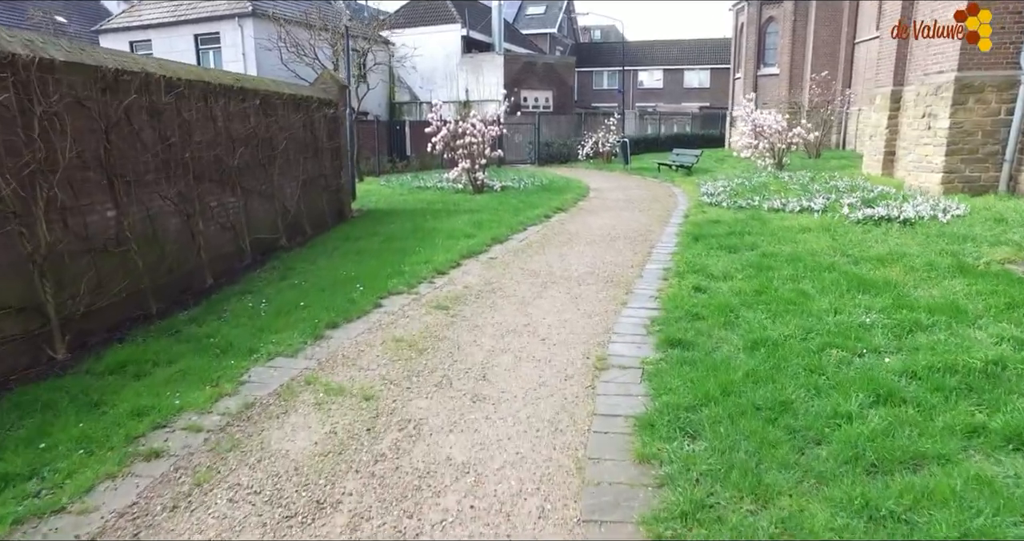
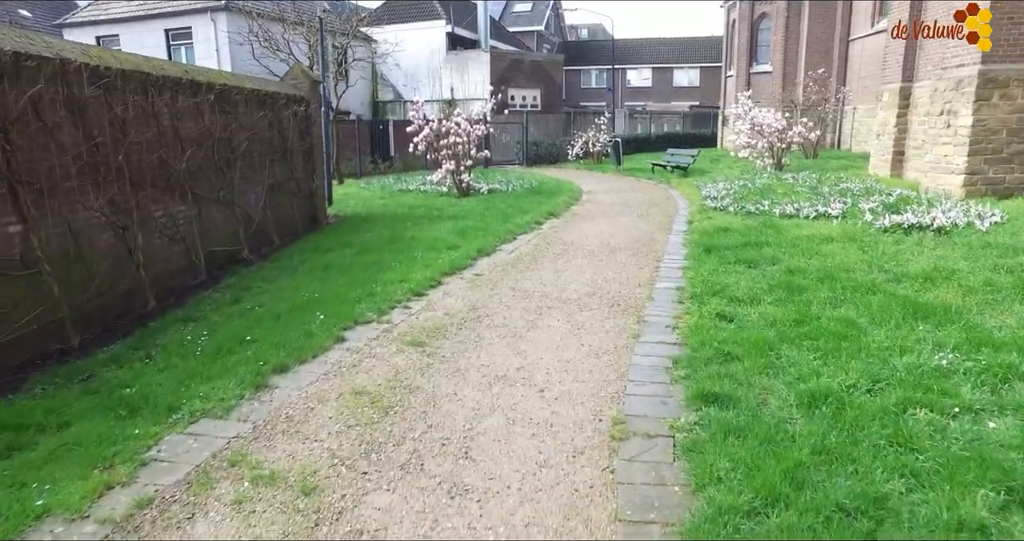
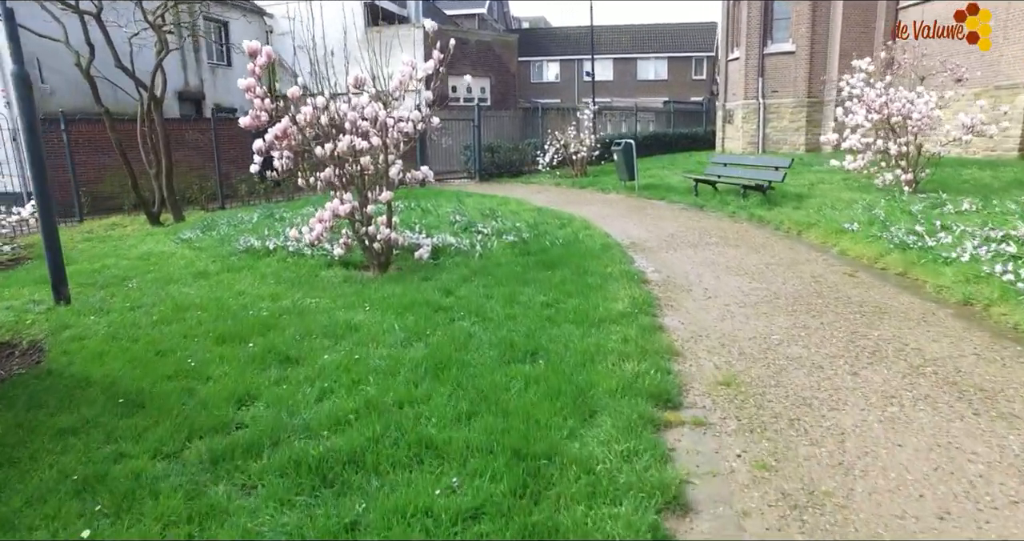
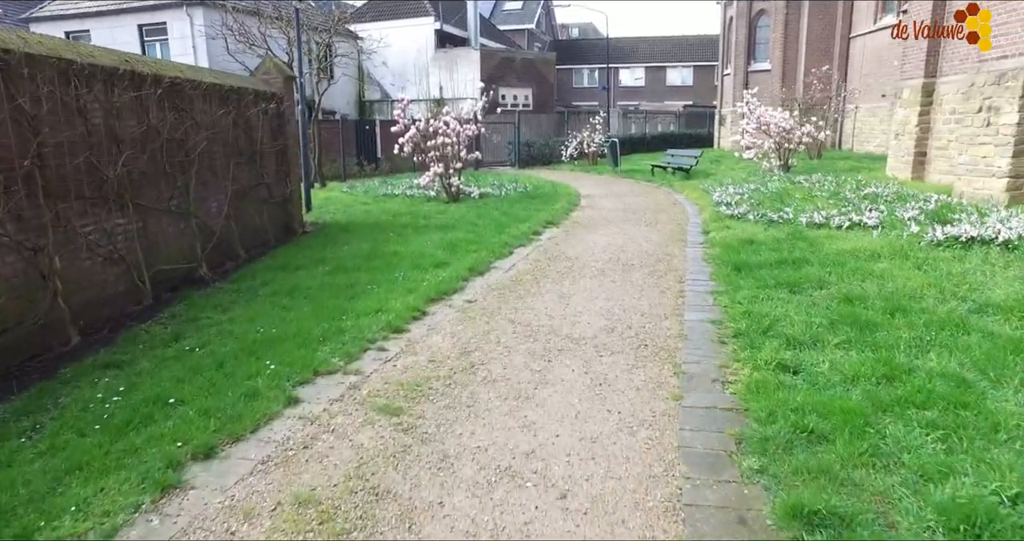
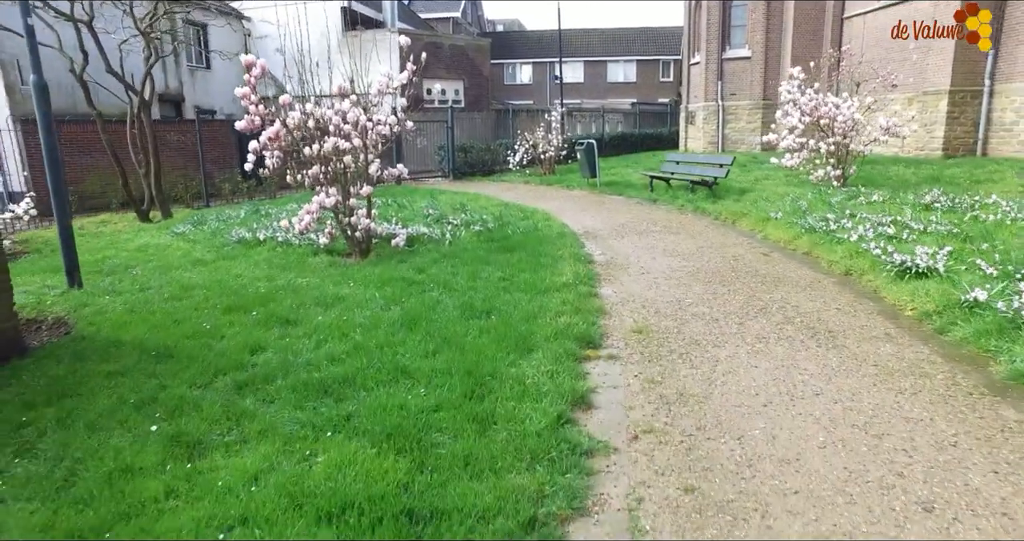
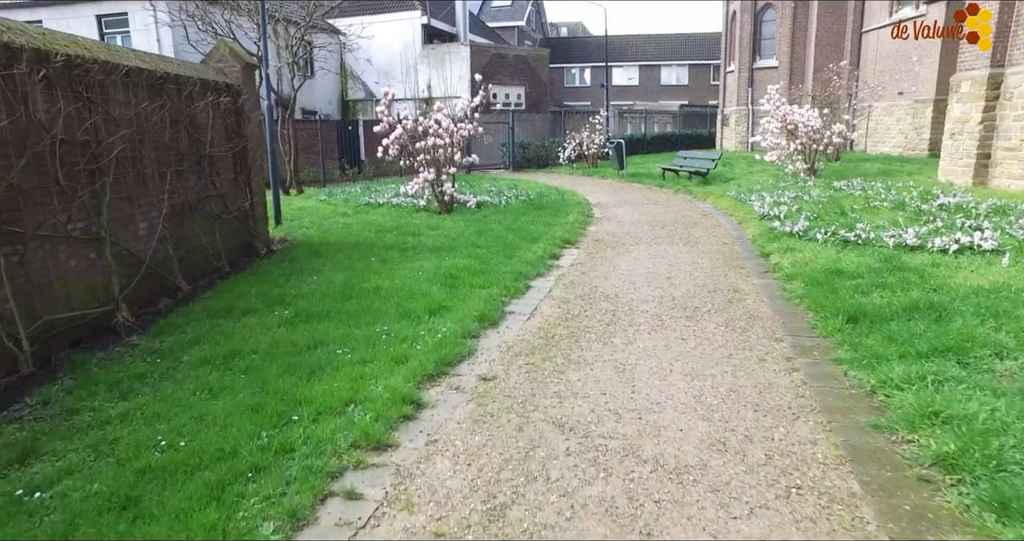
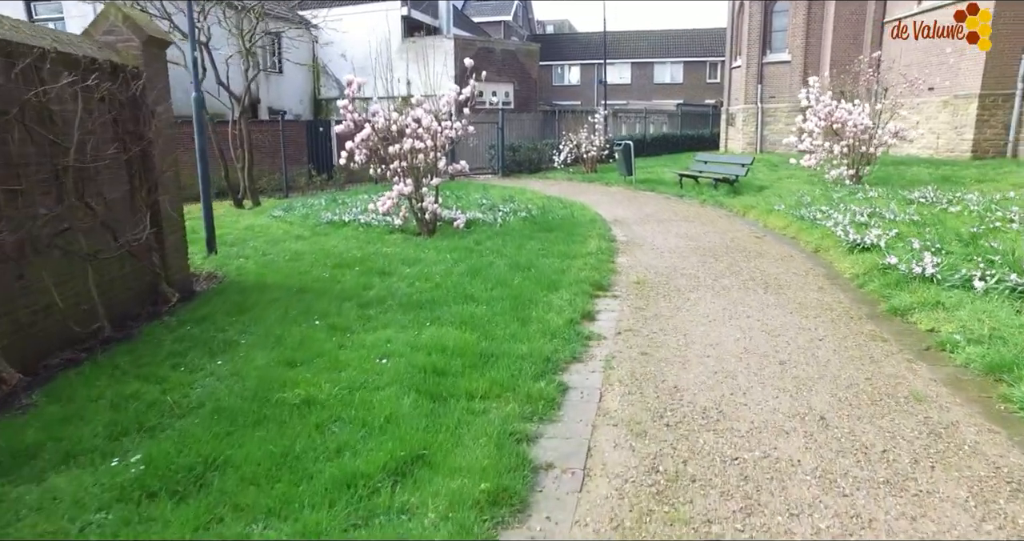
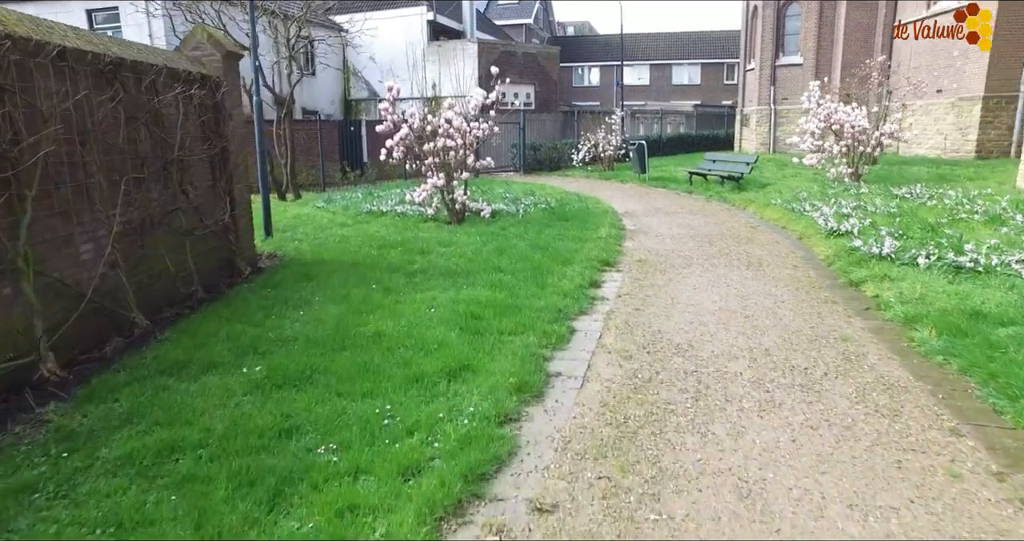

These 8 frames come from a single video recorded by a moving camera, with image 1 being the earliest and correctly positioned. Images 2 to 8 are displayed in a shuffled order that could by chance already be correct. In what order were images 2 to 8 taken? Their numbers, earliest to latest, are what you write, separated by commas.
2, 4, 6, 8, 7, 5, 3
